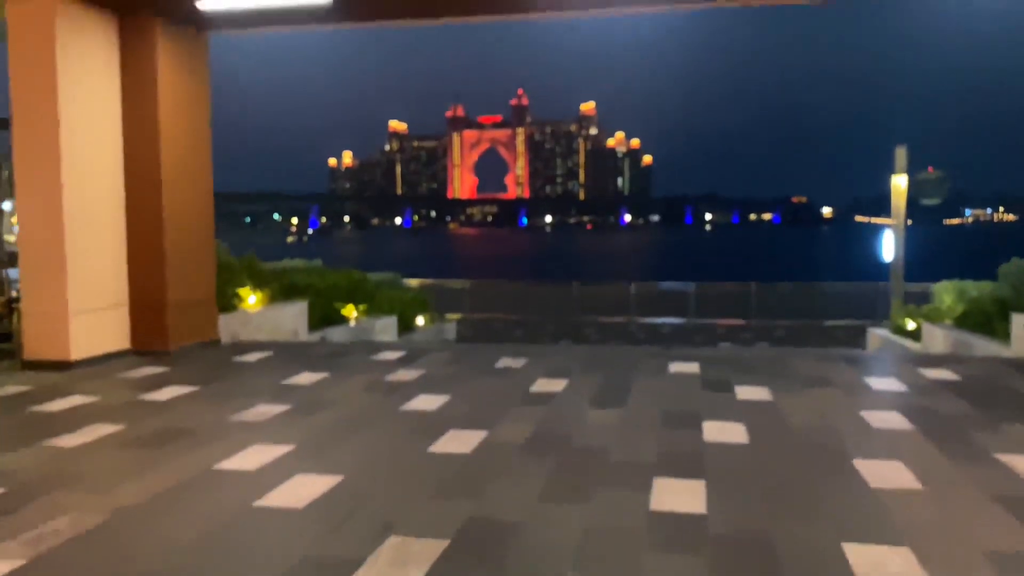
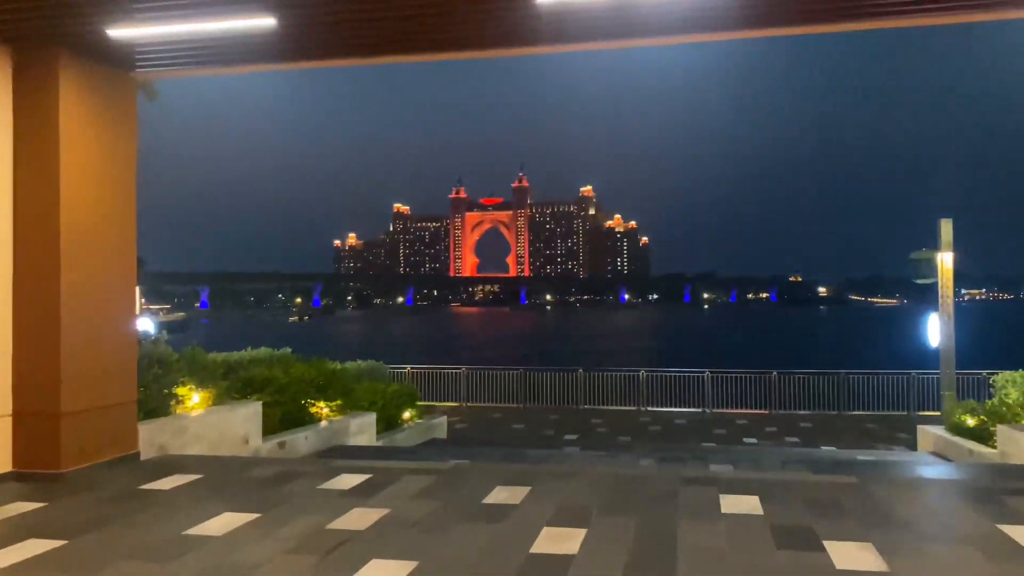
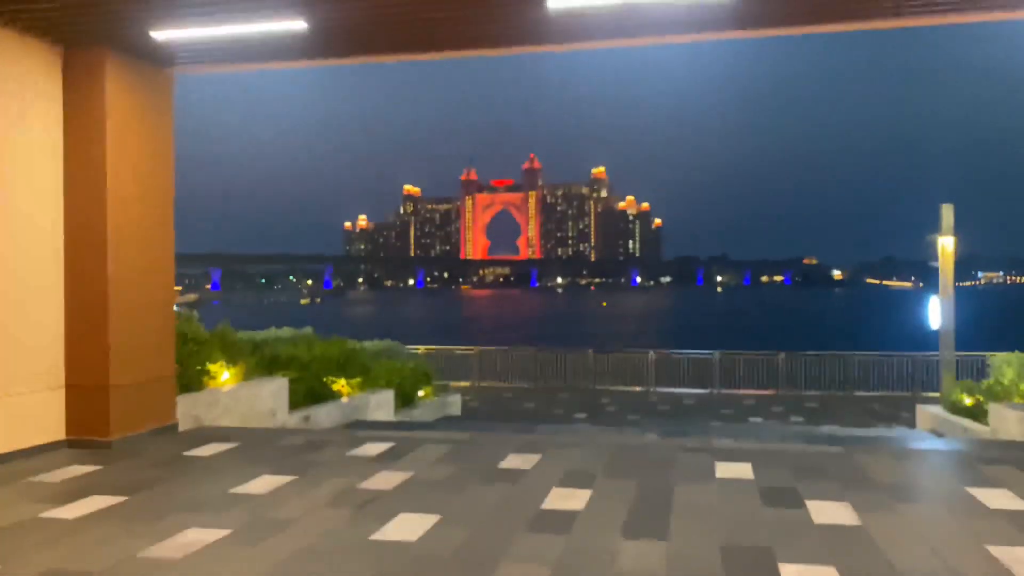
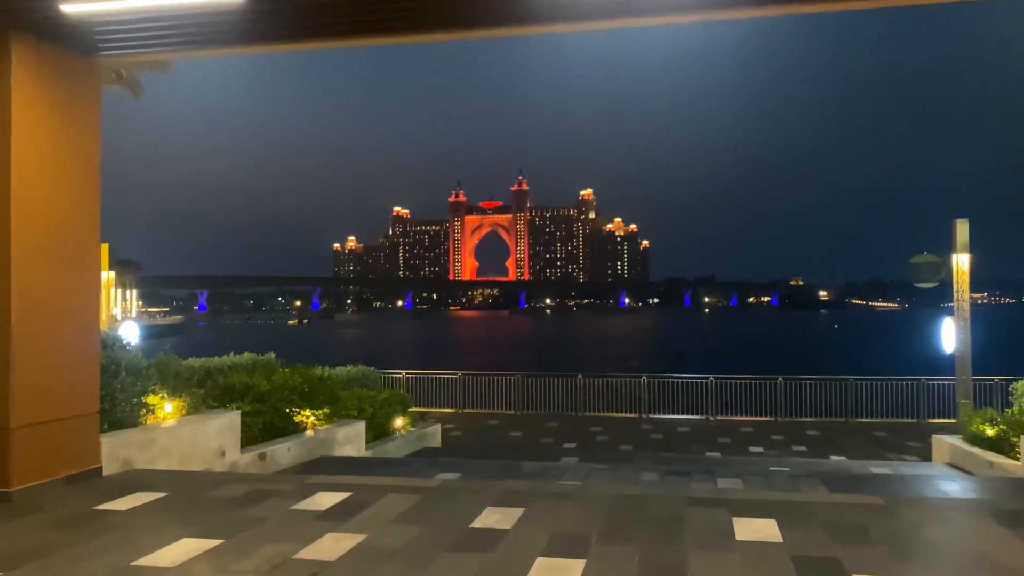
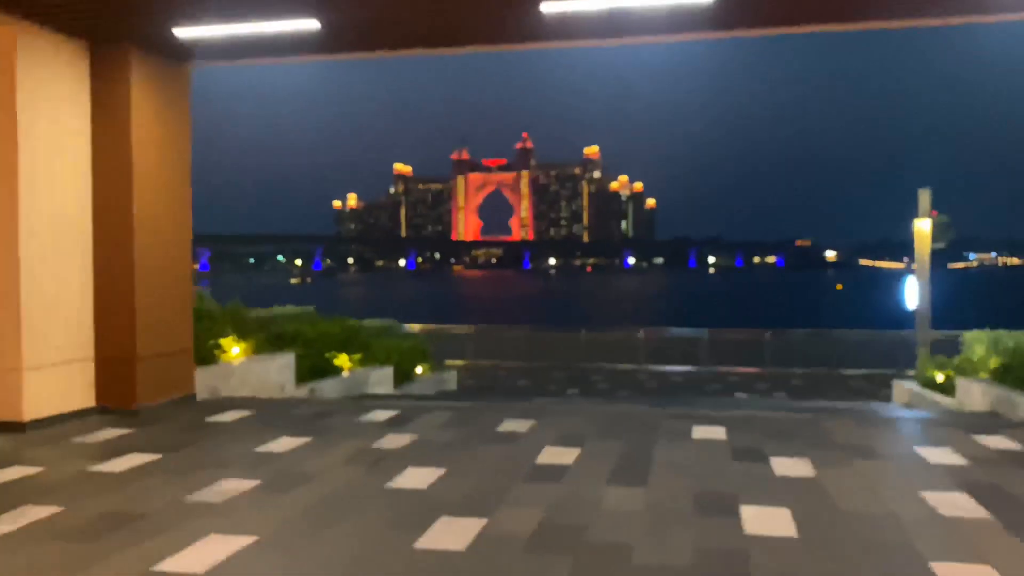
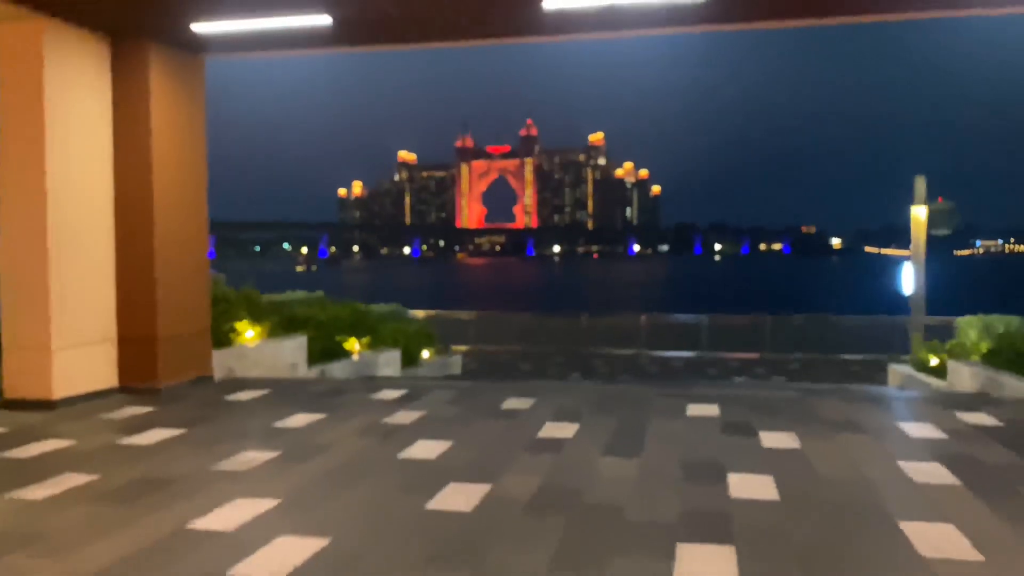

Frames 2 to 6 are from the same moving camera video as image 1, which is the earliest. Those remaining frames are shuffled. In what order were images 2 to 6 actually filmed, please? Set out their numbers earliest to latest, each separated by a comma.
6, 5, 3, 2, 4
